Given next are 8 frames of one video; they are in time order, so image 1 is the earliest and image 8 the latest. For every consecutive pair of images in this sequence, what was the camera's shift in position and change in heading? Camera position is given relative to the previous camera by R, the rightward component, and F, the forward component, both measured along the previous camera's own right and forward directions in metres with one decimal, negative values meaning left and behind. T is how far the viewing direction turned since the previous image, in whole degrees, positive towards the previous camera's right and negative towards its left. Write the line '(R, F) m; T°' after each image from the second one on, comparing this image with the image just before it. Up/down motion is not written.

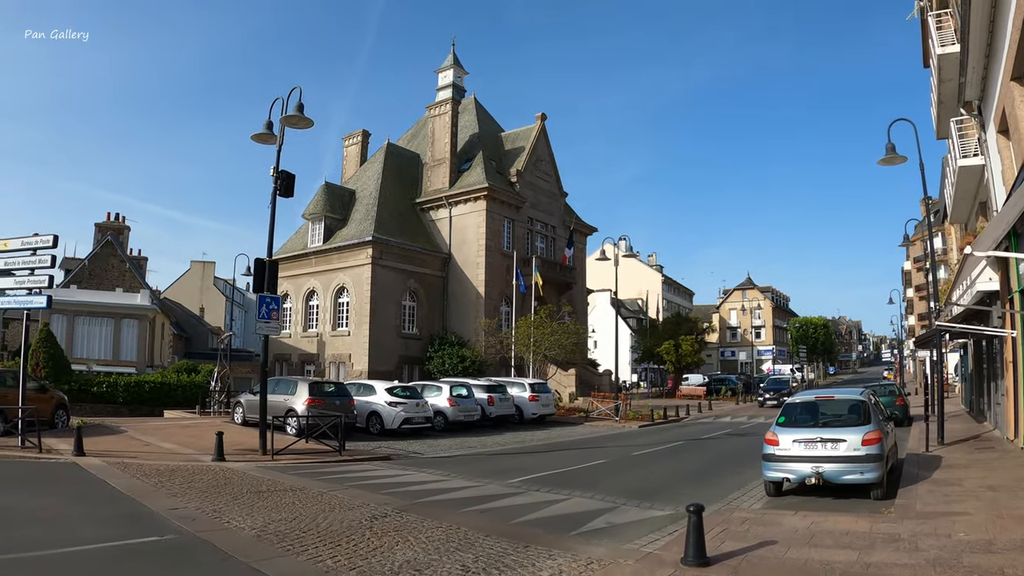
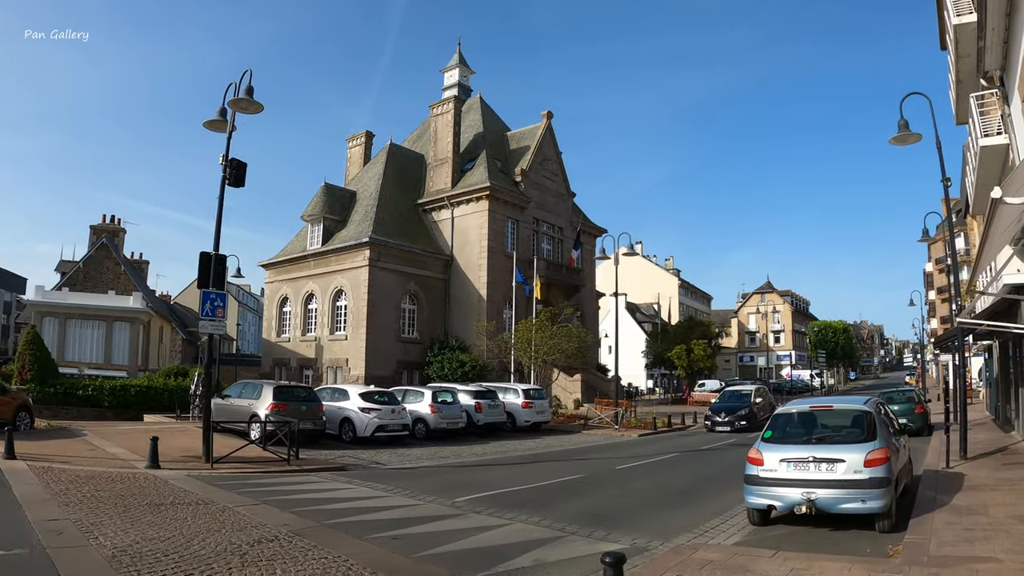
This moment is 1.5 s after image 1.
(+0.9, +1.4) m; -1°
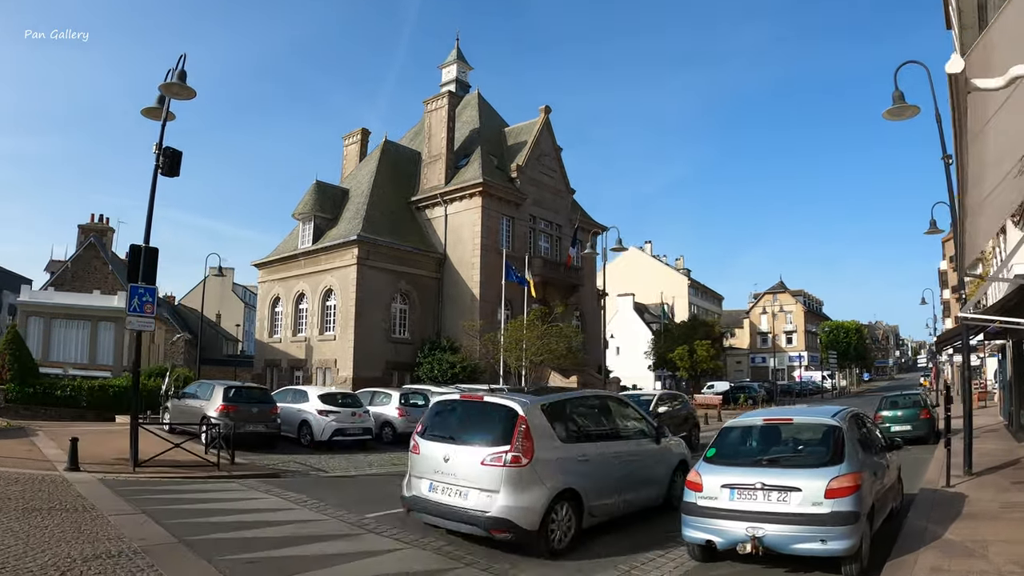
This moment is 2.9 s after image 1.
(+1.1, +1.3) m; -1°
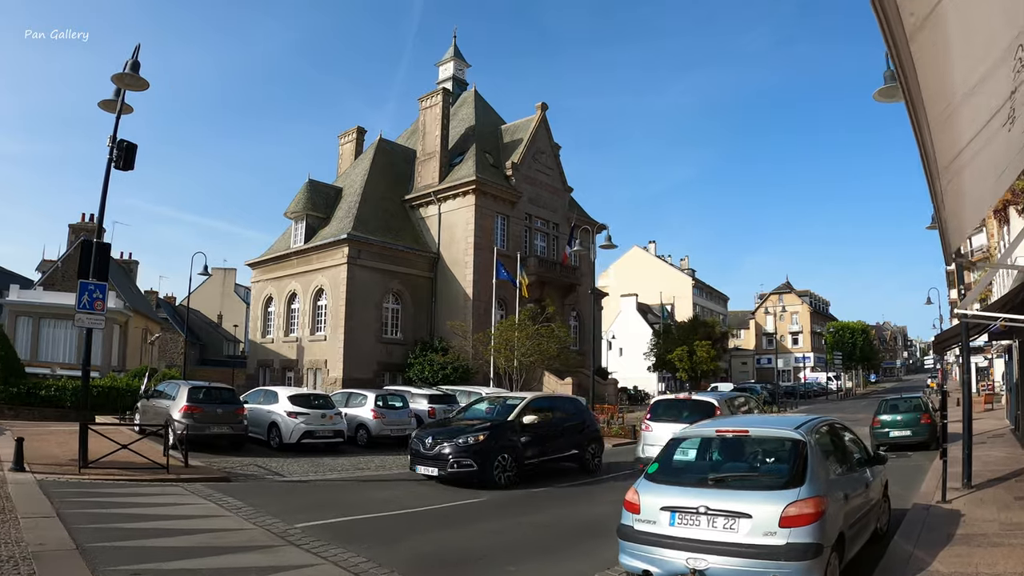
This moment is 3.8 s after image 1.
(+0.7, +0.8) m; -1°
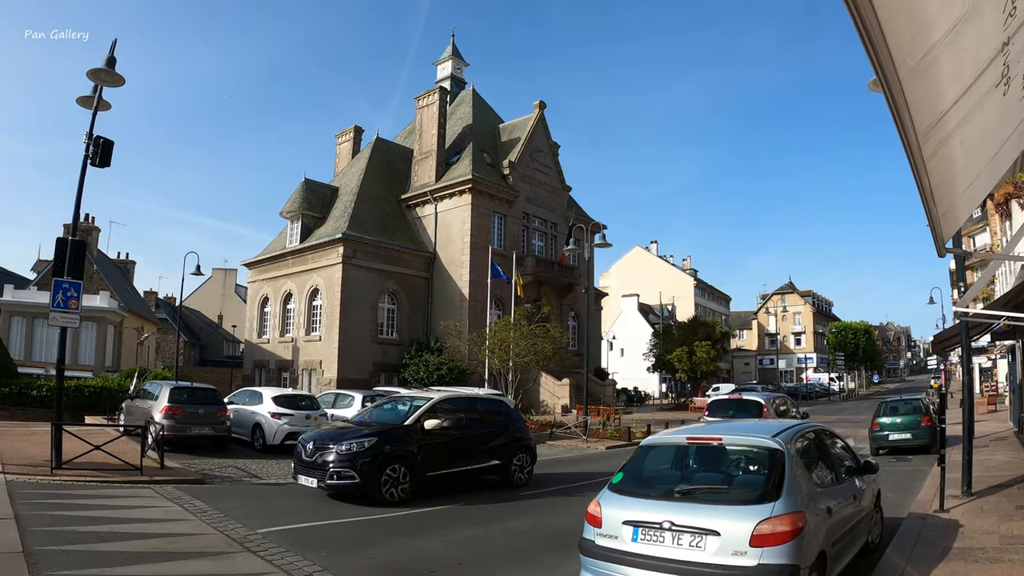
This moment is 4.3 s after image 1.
(+0.3, +0.4) m; 0°
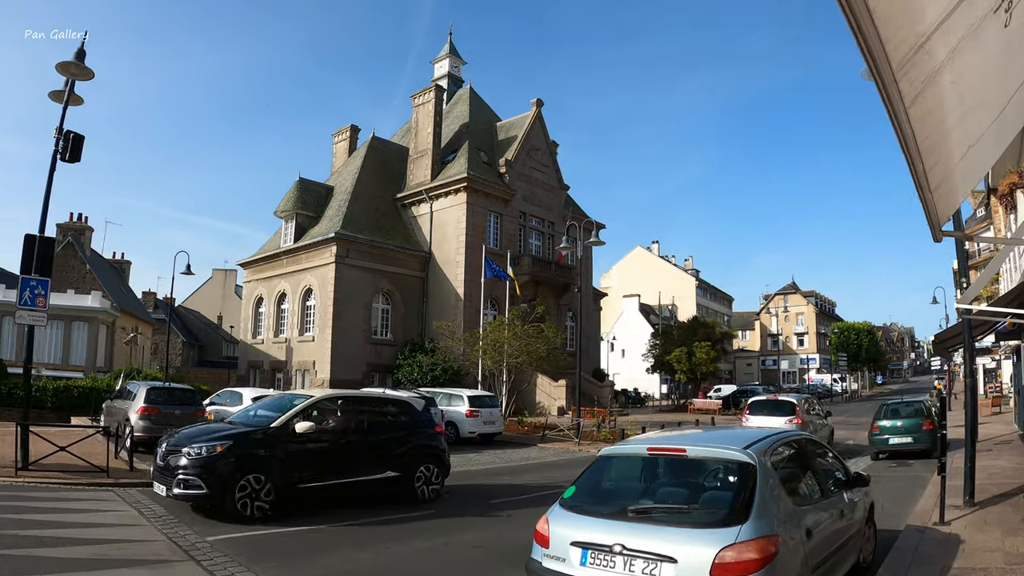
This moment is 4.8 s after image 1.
(+0.4, +0.5) m; 0°
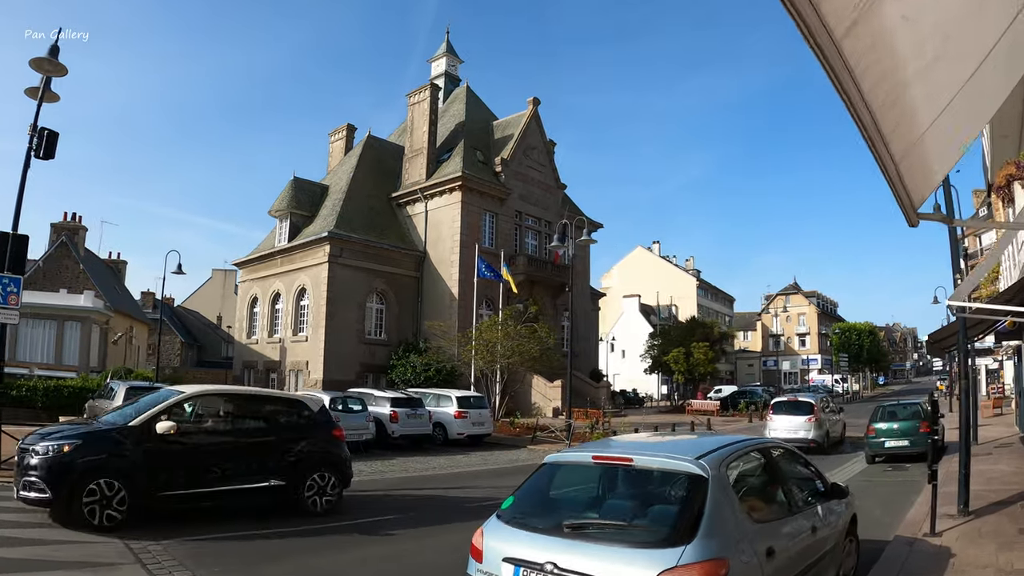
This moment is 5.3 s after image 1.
(+0.4, +0.4) m; 0°
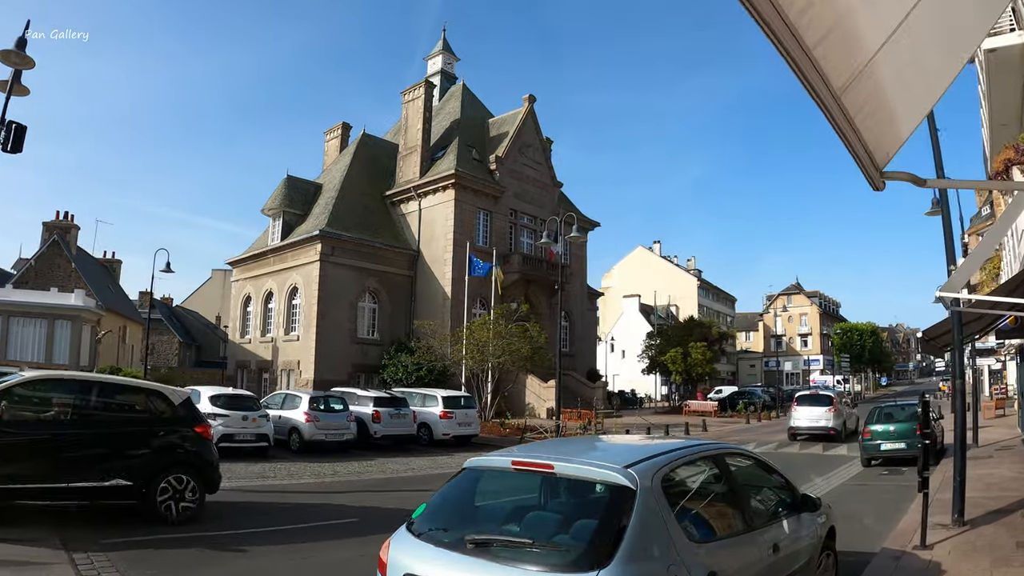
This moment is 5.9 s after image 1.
(+0.4, +0.5) m; 0°
